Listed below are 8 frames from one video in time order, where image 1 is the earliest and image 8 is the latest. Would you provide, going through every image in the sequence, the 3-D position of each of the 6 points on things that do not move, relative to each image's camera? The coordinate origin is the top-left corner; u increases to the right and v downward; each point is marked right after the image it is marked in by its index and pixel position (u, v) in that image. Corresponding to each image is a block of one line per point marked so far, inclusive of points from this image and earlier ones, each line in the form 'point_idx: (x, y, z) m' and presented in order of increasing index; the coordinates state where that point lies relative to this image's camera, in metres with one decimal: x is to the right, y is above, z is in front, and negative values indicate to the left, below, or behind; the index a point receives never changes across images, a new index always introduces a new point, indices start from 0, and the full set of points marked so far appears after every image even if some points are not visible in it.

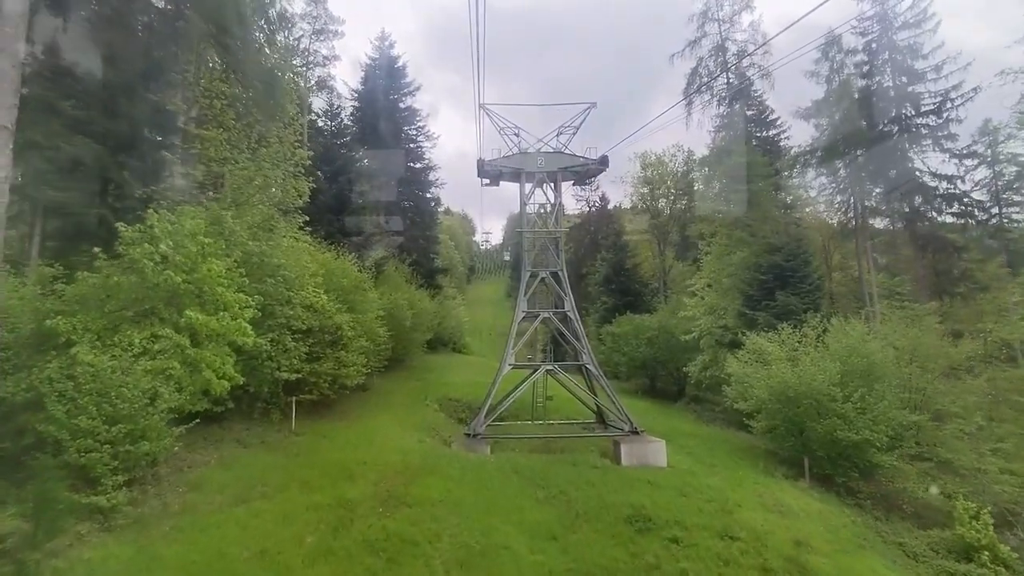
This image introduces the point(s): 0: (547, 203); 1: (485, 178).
0: (+1.1, +2.5, +19.0) m
1: (-0.8, +3.4, +19.4) m
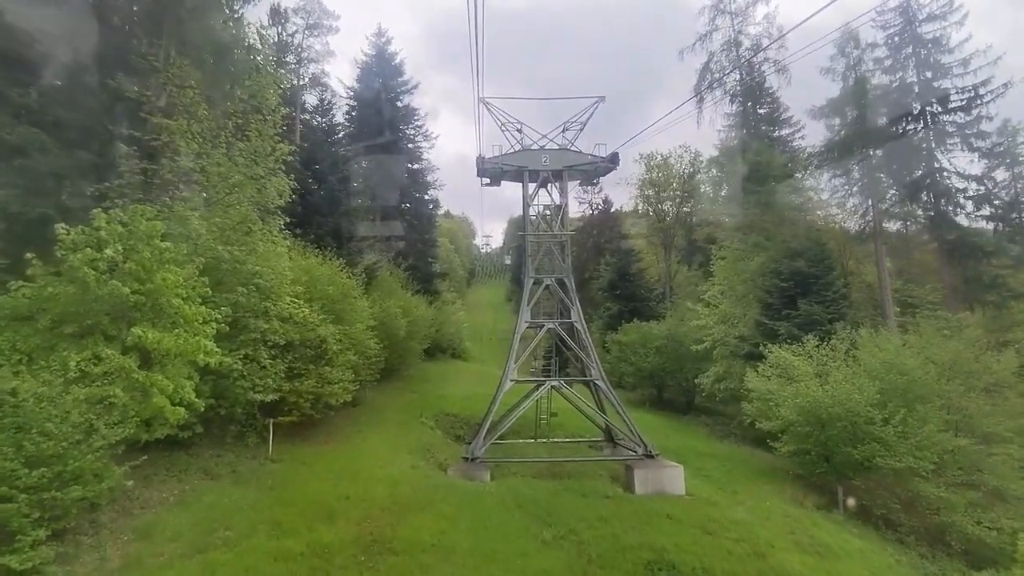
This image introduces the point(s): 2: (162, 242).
0: (+1.1, +2.3, +17.6) m
1: (-0.8, +3.2, +18.0) m
2: (-4.9, +0.6, +9.0) m
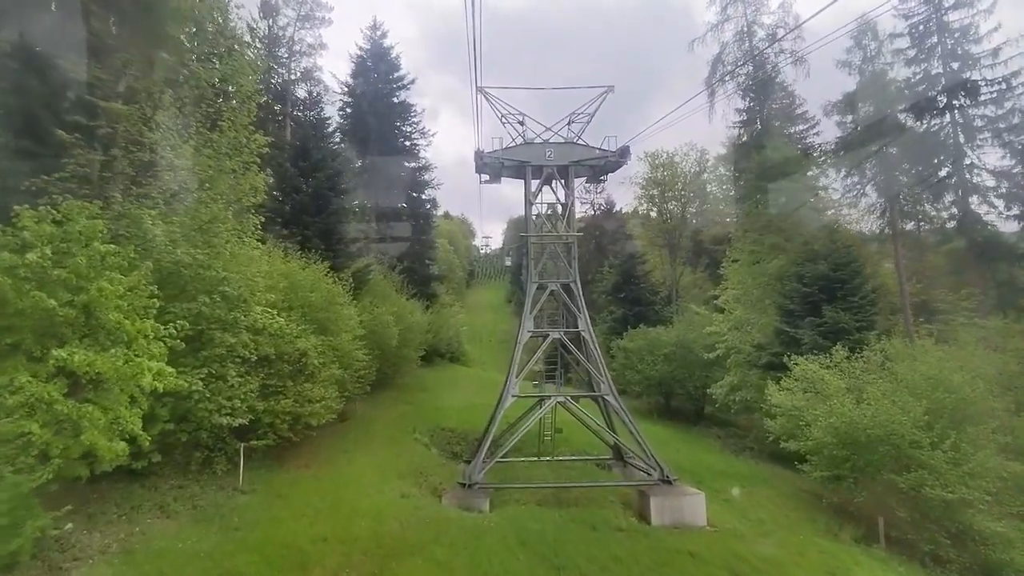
0: (+1.2, +2.2, +16.2) m
1: (-0.7, +3.0, +16.6) m
2: (-4.9, +0.5, +7.6) m
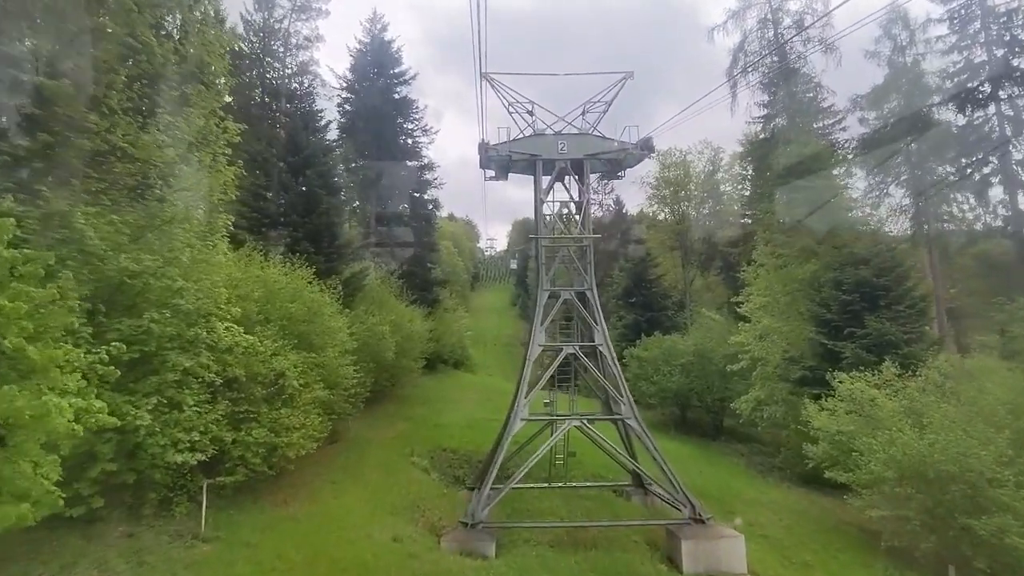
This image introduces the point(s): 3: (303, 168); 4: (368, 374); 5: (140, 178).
0: (+1.3, +2.0, +14.5) m
1: (-0.6, +2.8, +14.9) m
2: (-4.8, +0.3, +5.9) m
3: (-6.5, +3.7, +19.7) m
4: (-3.7, -2.2, +16.4) m
5: (-5.8, +1.7, +9.7) m
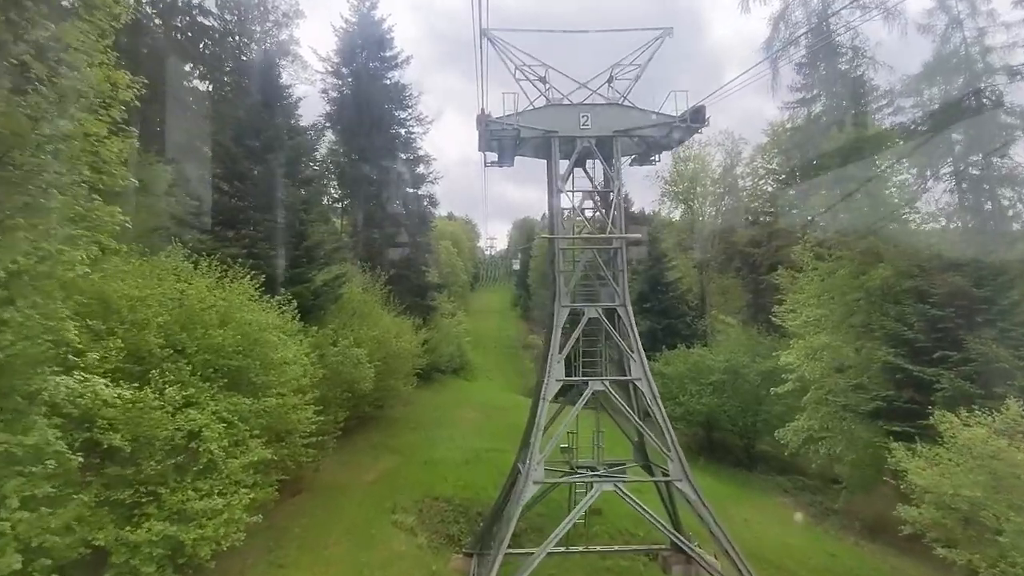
0: (+1.5, +1.7, +11.3) m
1: (-0.4, +2.6, +11.7) m
2: (-4.6, +0.1, +2.8) m
3: (-6.4, +3.5, +16.5) m
4: (-3.6, -2.5, +13.2) m
5: (-5.7, +1.4, +6.6) m
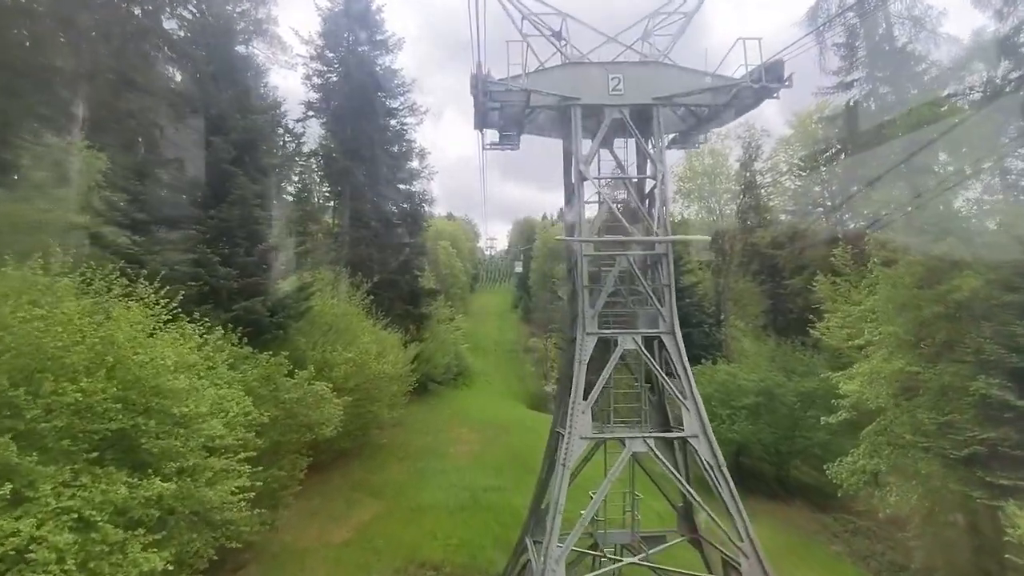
0: (+1.6, +1.5, +8.5) m
1: (-0.3, +2.3, +9.0) m
2: (-4.5, -0.2, 0.0) m
3: (-6.3, +3.2, +13.7) m
4: (-3.5, -2.7, +10.4) m
5: (-5.6, +1.2, +3.8) m
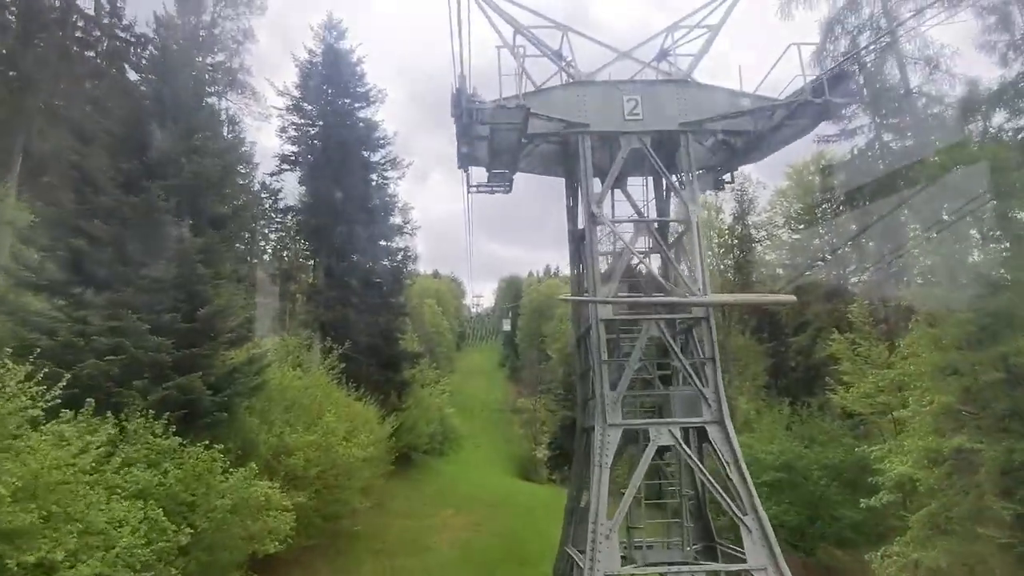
0: (+1.5, +0.7, +6.8) m
1: (-0.4, +1.5, +7.3) m
2: (-4.4, -0.2, -2.0) m
3: (-6.5, +1.9, +12.0) m
4: (-3.6, -3.7, +8.2) m
5: (-5.6, +0.8, +1.9) m
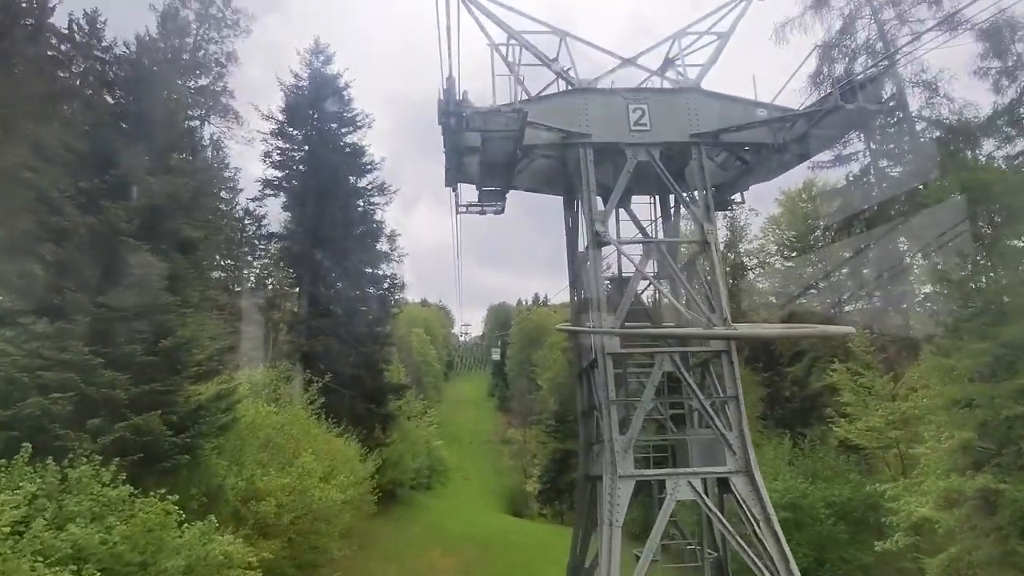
0: (+1.4, +0.4, +6.2) m
1: (-0.5, +1.2, +6.6) m
2: (-4.3, -0.1, -2.8) m
3: (-6.7, +1.4, +11.2) m
4: (-3.6, -4.1, +7.2) m
5: (-5.5, +0.7, +1.1) m
